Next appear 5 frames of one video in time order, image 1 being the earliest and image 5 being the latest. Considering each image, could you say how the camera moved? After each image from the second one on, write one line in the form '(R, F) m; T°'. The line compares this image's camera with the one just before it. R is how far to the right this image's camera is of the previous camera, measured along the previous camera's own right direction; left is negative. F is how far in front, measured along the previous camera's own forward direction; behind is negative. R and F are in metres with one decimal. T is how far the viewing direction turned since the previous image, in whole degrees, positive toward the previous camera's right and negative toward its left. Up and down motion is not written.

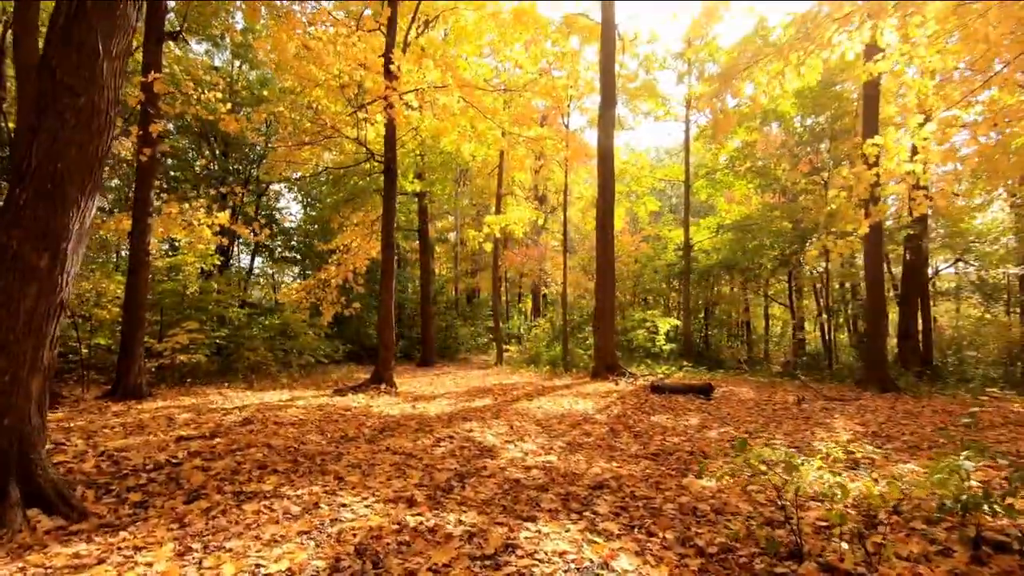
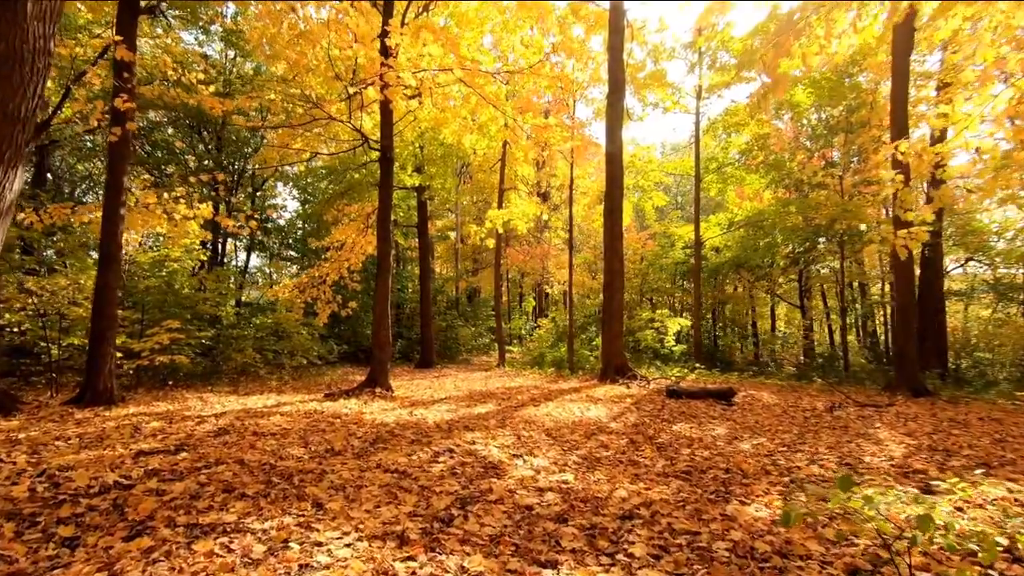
(-0.1, +0.6) m; 0°
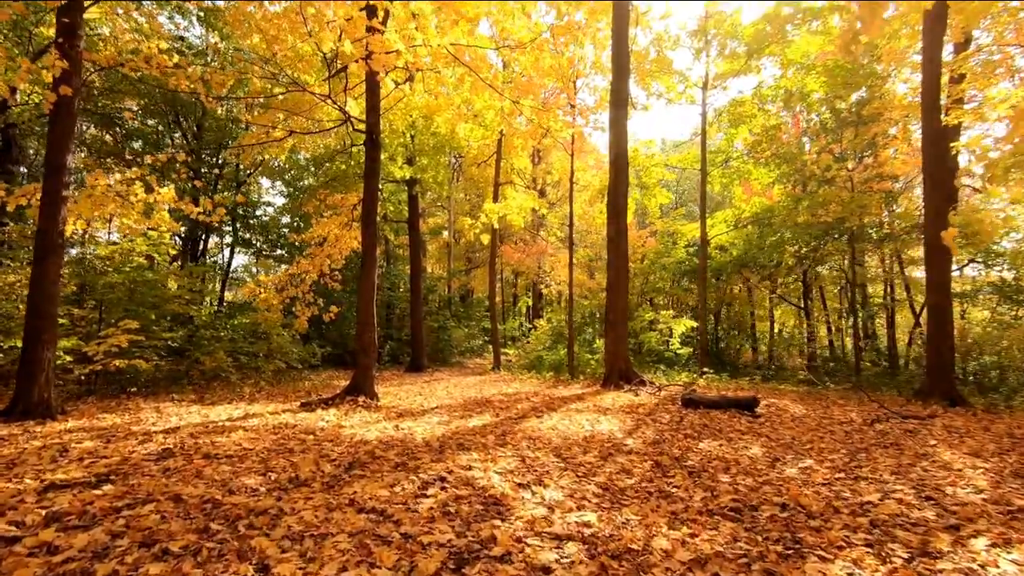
(-0.1, +0.8) m; +1°
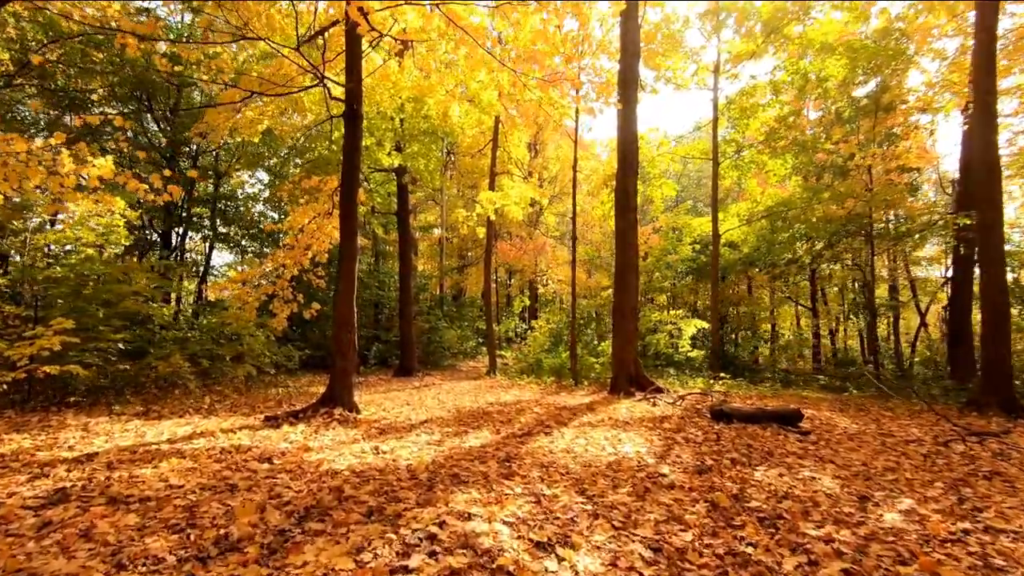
(-0.1, +1.0) m; +1°
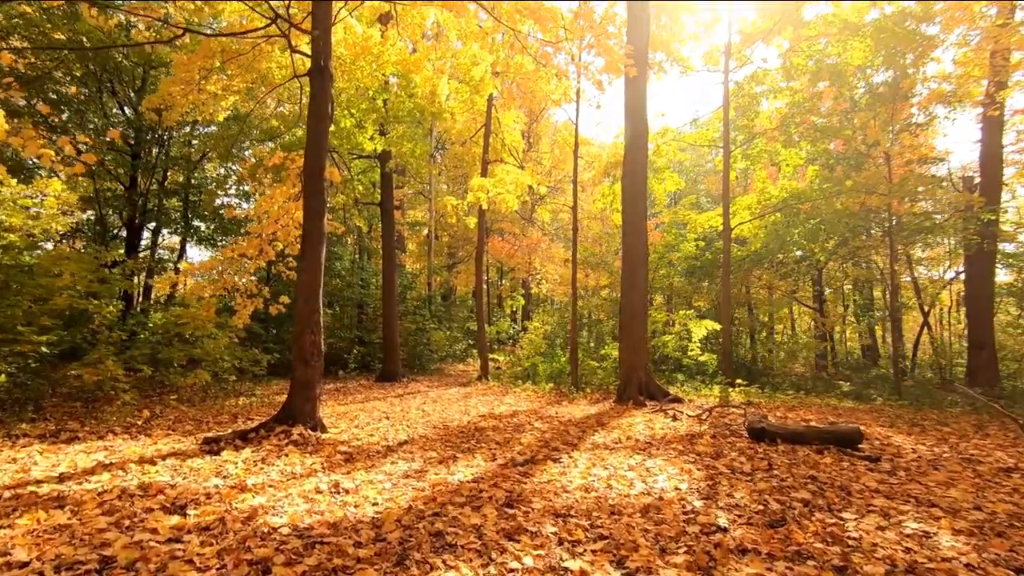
(-0.1, +1.1) m; +1°
